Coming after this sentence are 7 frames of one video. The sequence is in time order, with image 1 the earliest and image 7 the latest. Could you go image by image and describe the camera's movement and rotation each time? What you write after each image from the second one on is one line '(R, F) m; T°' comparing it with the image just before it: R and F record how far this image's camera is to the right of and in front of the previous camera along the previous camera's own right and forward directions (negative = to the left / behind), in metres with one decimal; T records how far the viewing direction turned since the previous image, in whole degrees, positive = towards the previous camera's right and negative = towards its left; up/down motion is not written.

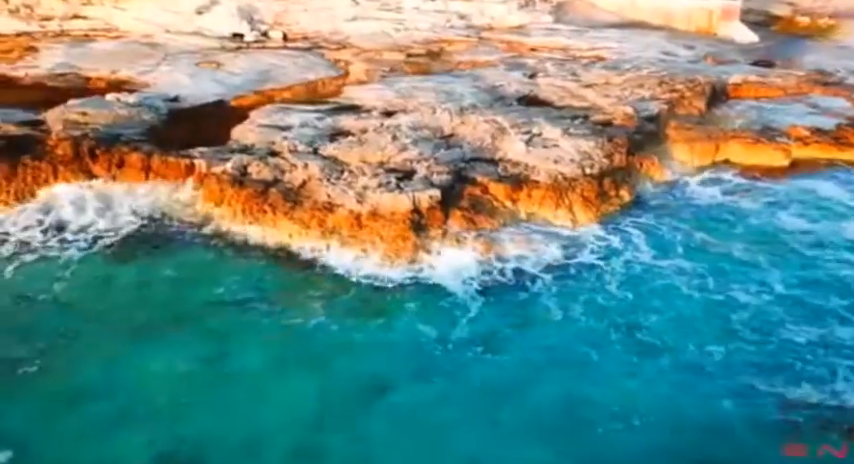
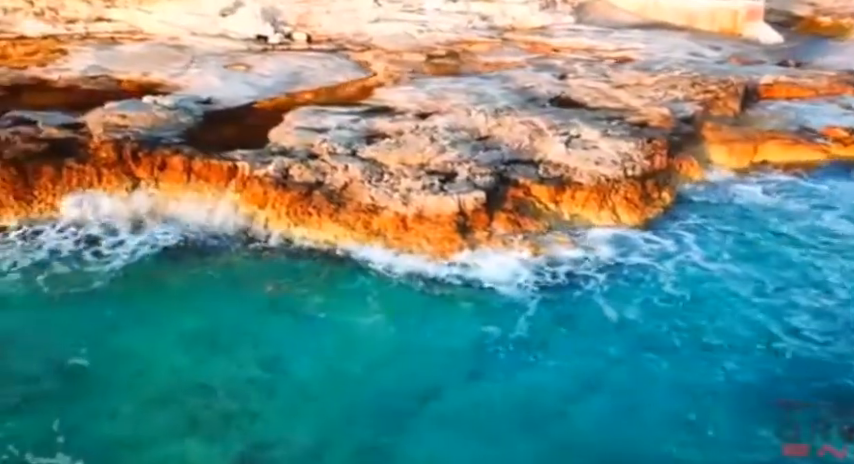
(-0.6, 0.0) m; 0°
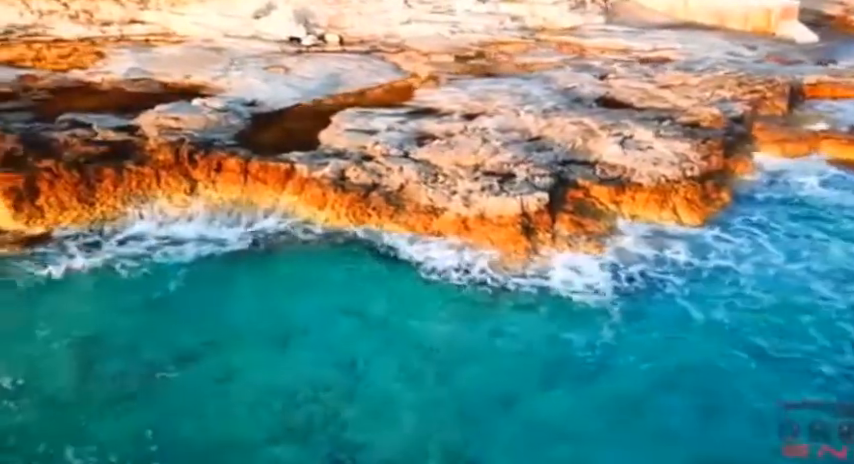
(-0.8, 0.0) m; -1°
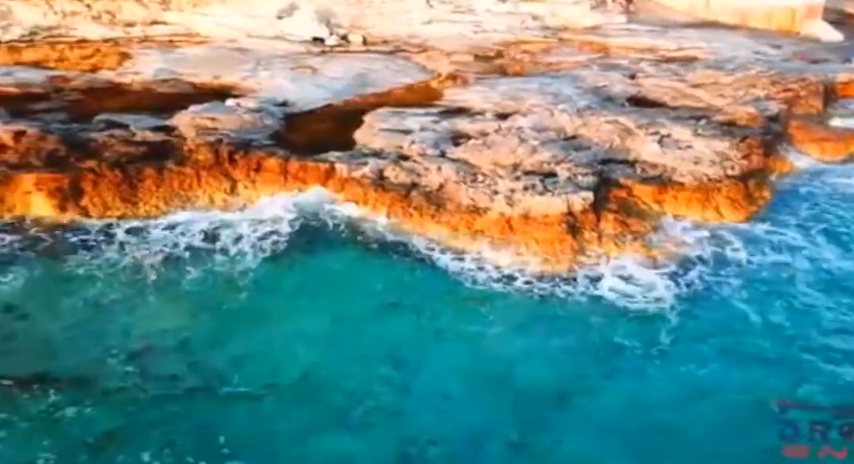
(-0.5, 0.0) m; 0°
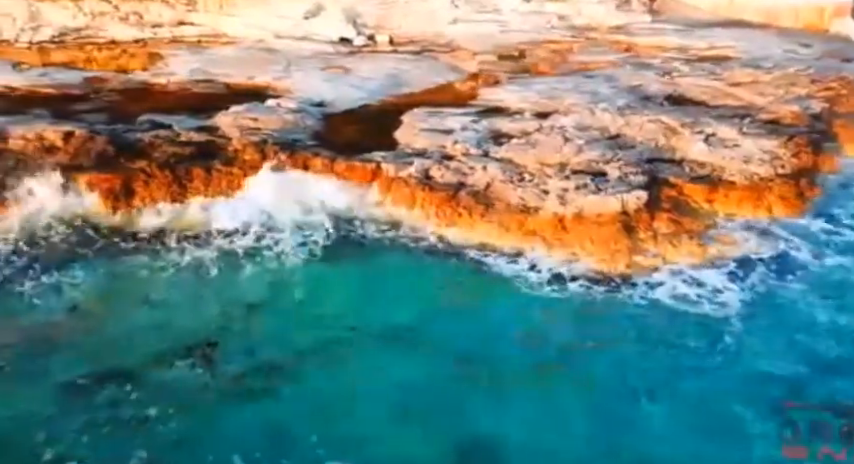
(-0.7, 0.0) m; 0°
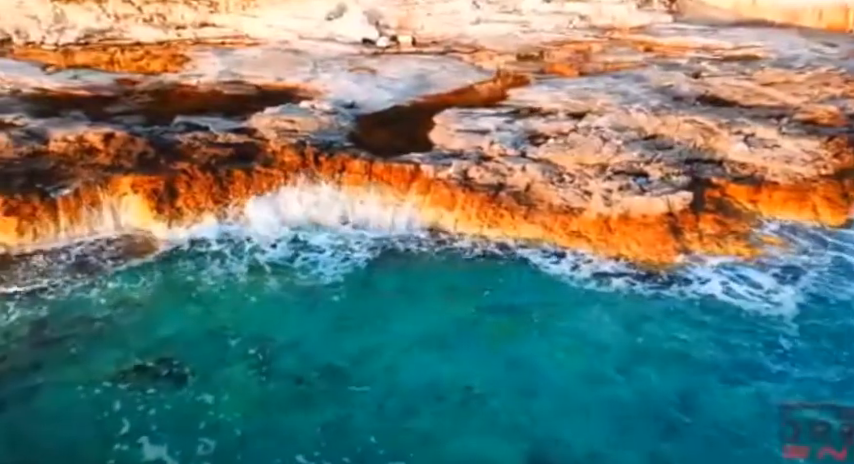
(-0.6, 0.0) m; 0°
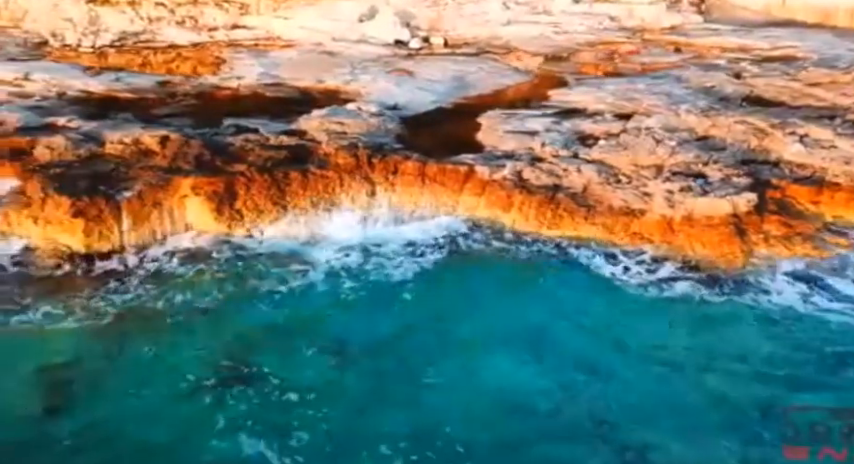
(-0.8, +0.1) m; 0°
